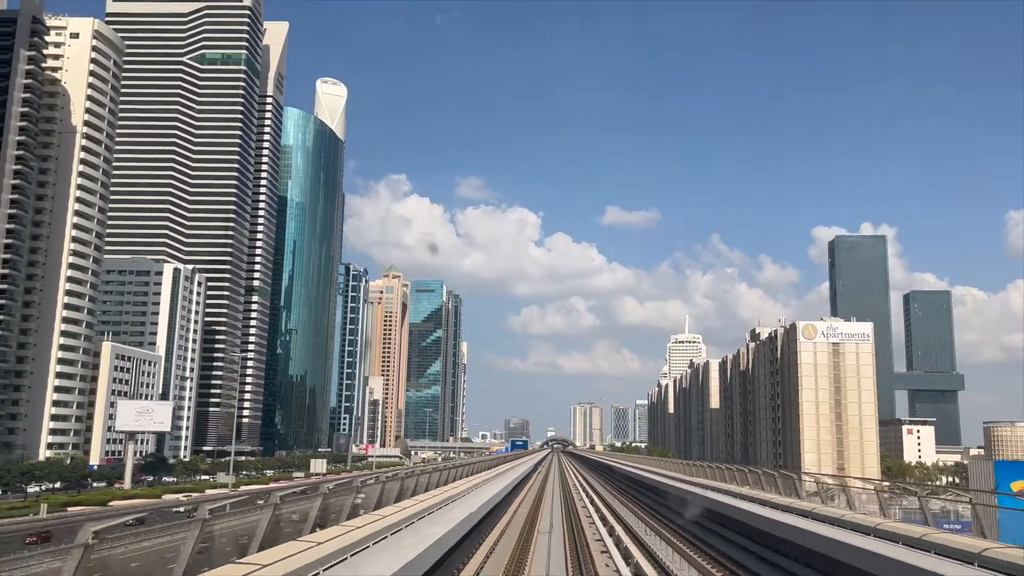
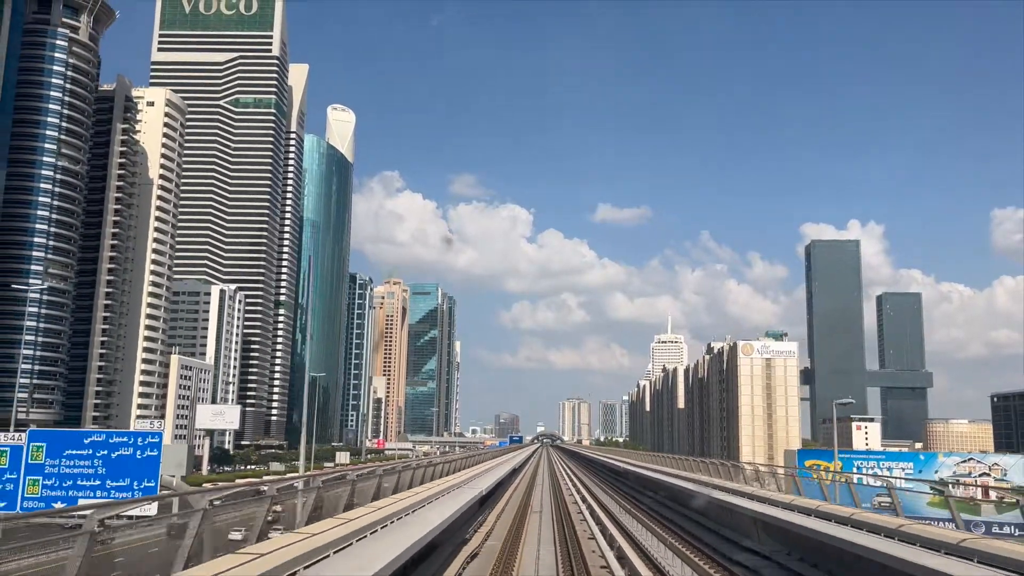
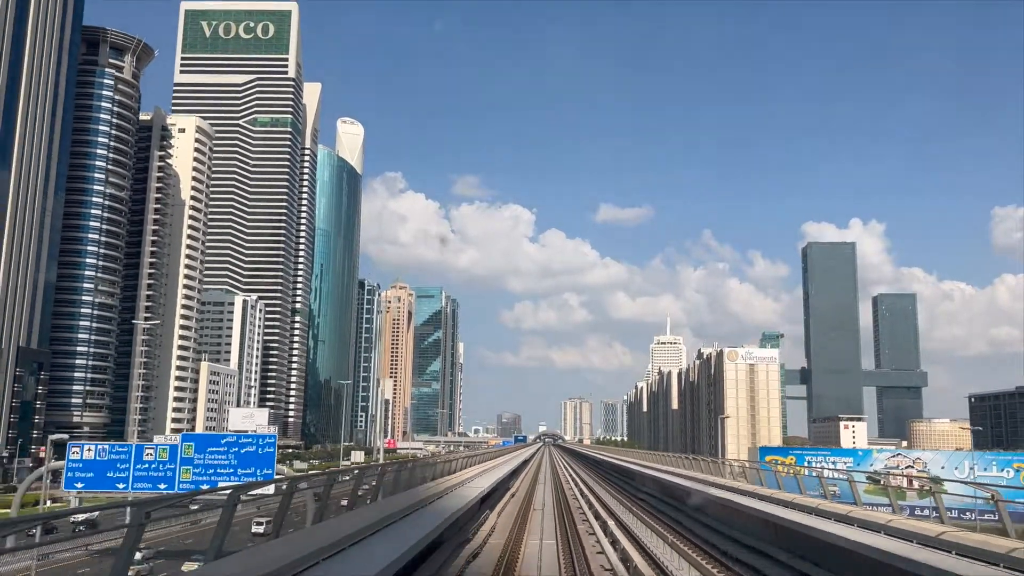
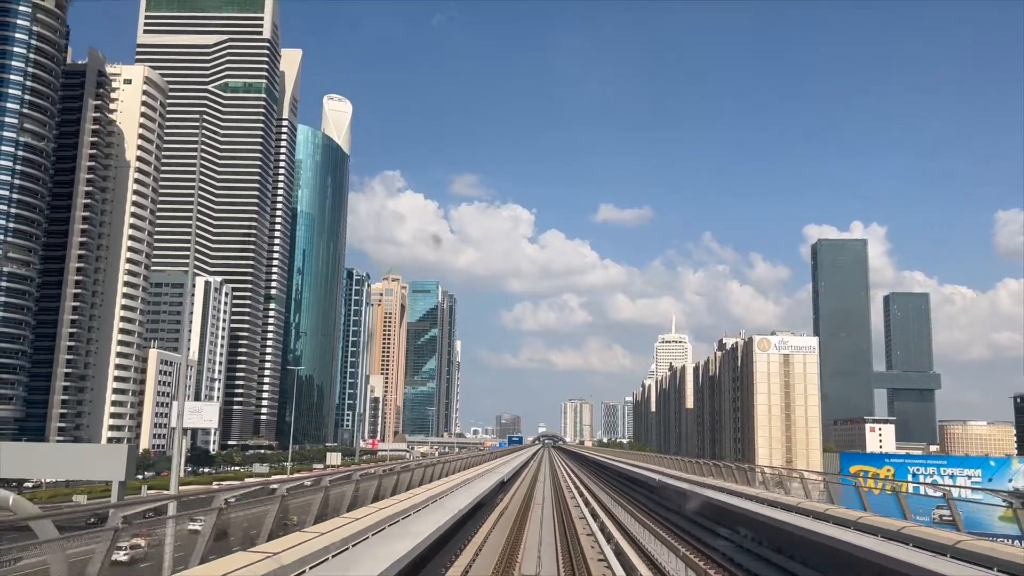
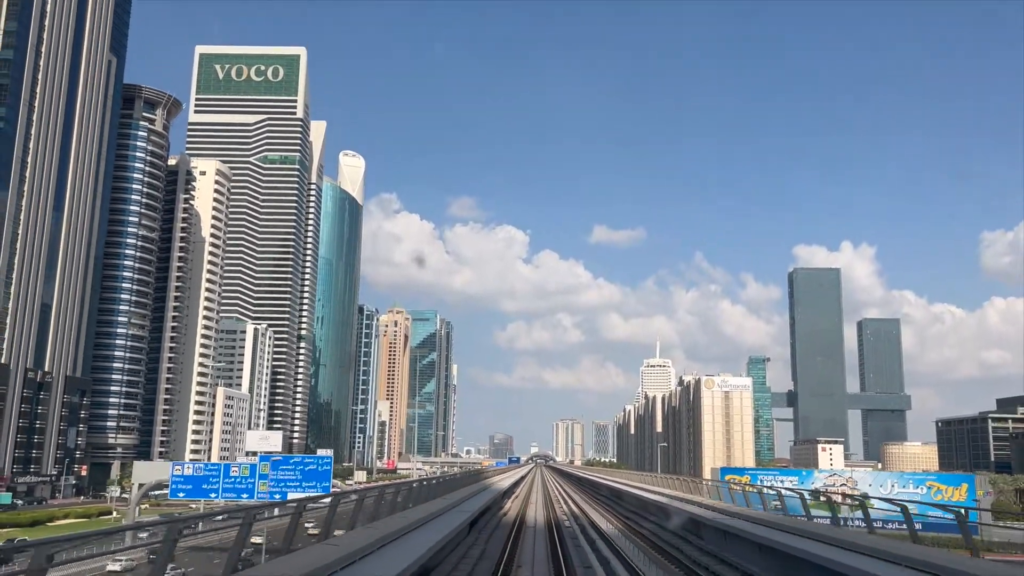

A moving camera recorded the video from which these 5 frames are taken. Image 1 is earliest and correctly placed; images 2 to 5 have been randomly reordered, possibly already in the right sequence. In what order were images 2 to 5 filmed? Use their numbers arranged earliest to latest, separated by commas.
4, 2, 3, 5
